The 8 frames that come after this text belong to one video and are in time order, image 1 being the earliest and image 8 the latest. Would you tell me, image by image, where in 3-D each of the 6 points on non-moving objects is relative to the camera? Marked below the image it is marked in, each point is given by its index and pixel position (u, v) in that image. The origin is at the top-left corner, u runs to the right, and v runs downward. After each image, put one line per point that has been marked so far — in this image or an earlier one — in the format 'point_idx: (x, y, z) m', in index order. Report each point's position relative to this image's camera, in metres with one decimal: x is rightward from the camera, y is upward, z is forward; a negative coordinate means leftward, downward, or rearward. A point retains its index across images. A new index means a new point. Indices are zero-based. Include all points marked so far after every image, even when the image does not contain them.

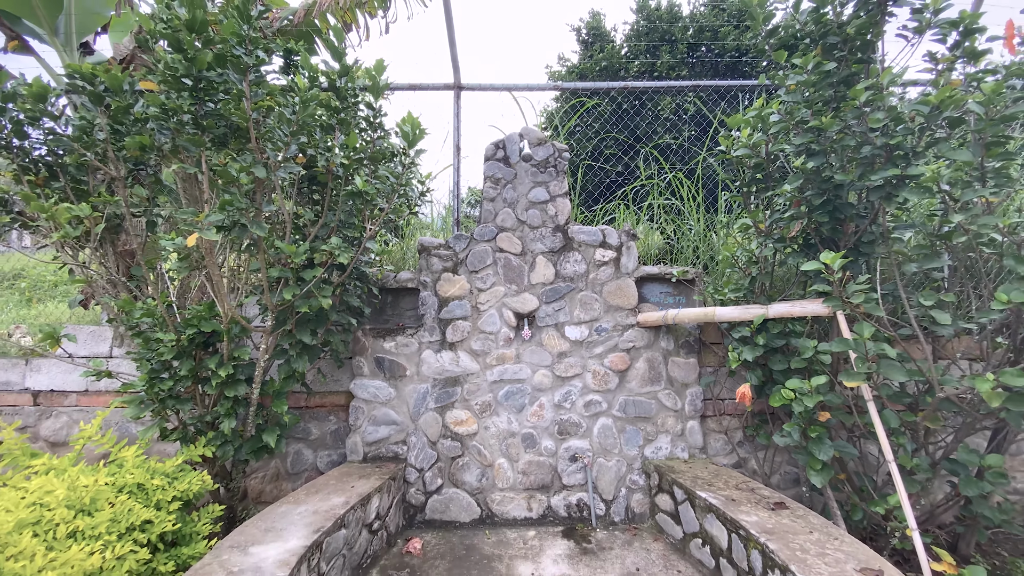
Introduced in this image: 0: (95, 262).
0: (-2.1, +0.1, +2.6) m
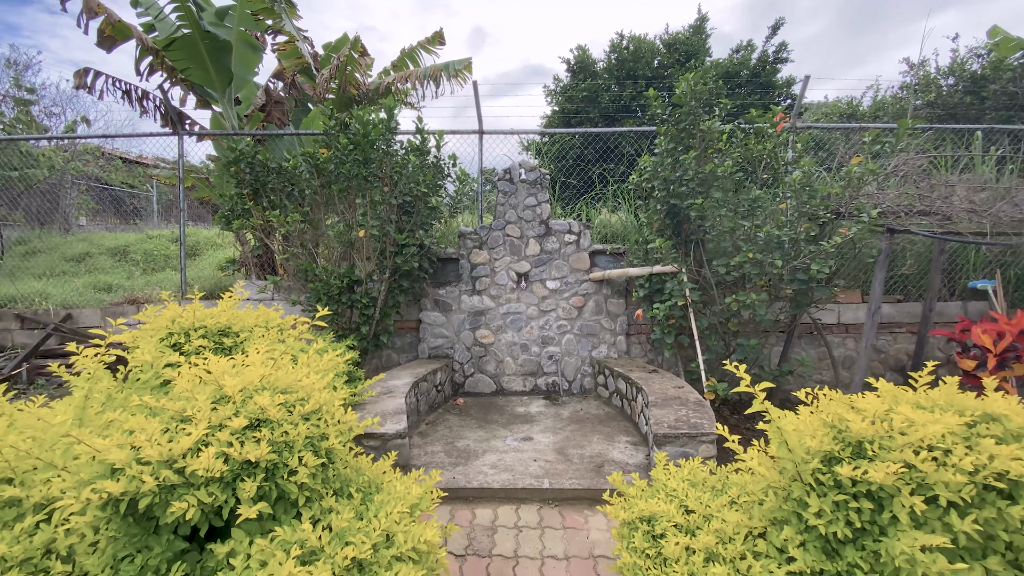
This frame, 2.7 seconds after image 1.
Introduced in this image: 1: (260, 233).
0: (-2.1, +0.4, +4.4) m
1: (-2.2, +0.5, +4.4) m
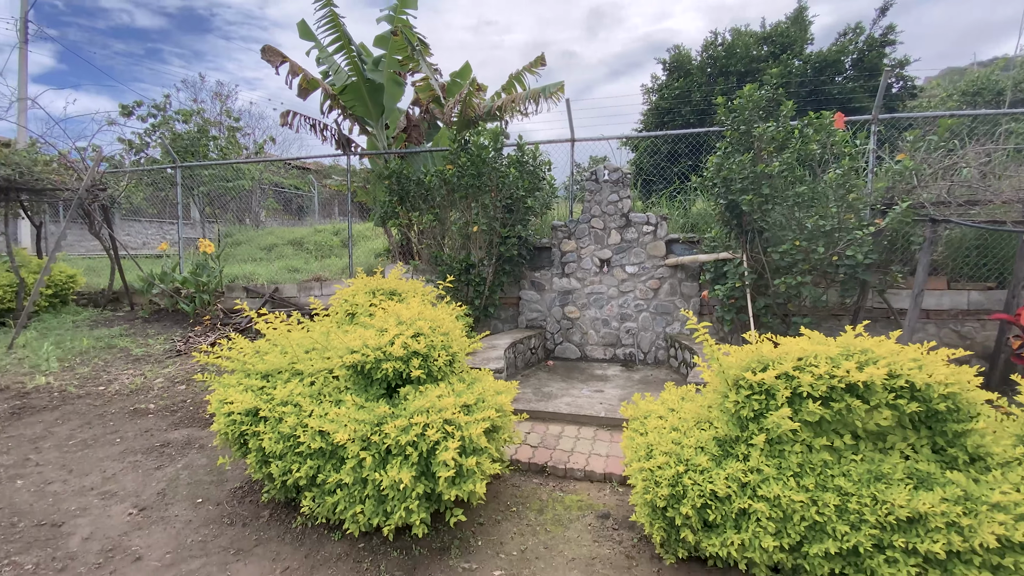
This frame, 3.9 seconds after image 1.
0: (-1.1, +0.6, +5.8) m
1: (-1.3, +0.7, +5.8) m
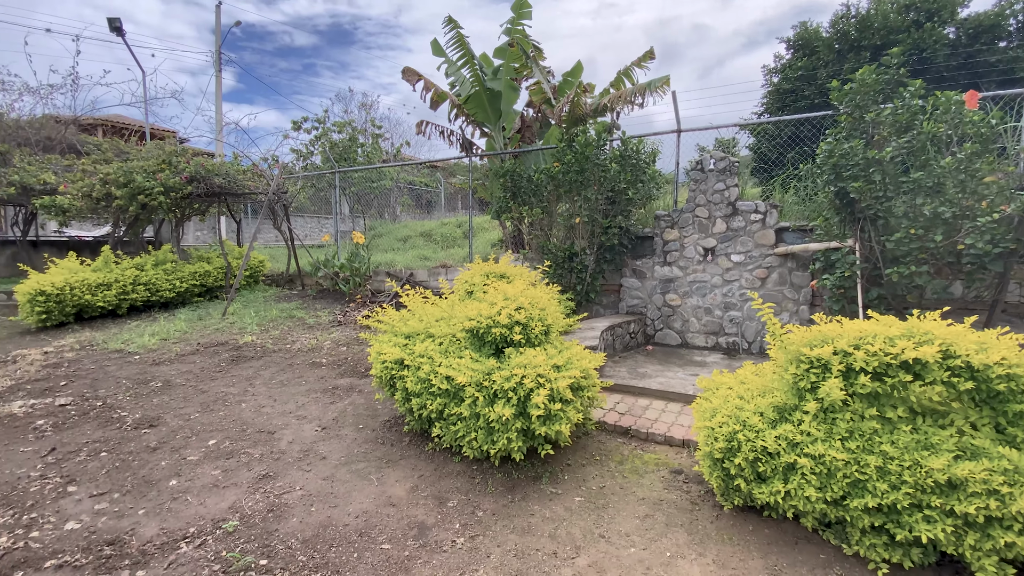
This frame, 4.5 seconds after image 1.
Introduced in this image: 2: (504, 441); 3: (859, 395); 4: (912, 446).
0: (+0.3, +0.8, +6.4) m
1: (+0.1, +0.9, +6.4) m
2: (0.0, -0.9, +2.7) m
3: (+1.6, -0.5, +2.1) m
4: (+1.7, -0.7, +2.0) m
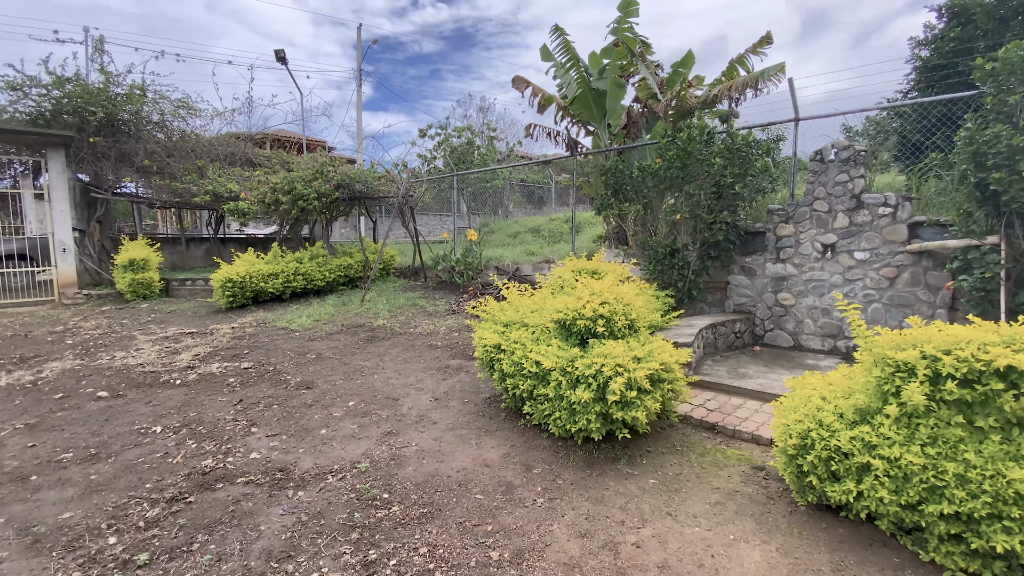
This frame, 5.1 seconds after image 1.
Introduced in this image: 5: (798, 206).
0: (+1.7, +0.9, +6.5) m
1: (+1.5, +1.0, +6.5) m
2: (+0.5, -0.8, +3.0) m
3: (+1.9, -0.5, +2.1) m
4: (+2.0, -0.7, +1.9) m
5: (+3.3, +0.9, +5.5) m
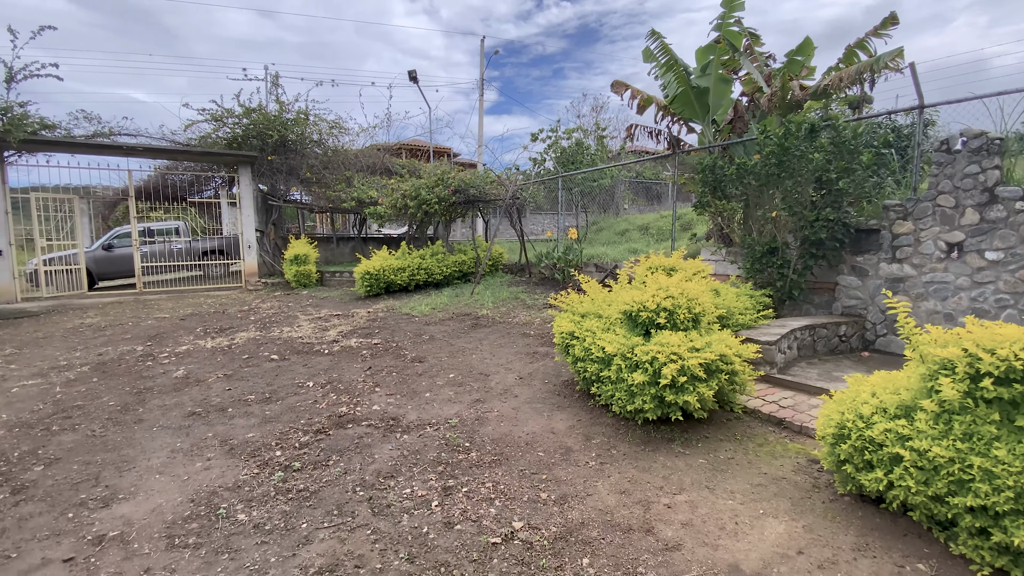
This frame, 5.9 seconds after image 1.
0: (+3.0, +0.9, +6.4) m
1: (+2.9, +1.0, +6.5) m
2: (+0.9, -0.8, +3.3) m
3: (+2.1, -0.5, +2.1) m
4: (+2.1, -0.7, +1.9) m
5: (+4.3, +0.9, +5.0) m
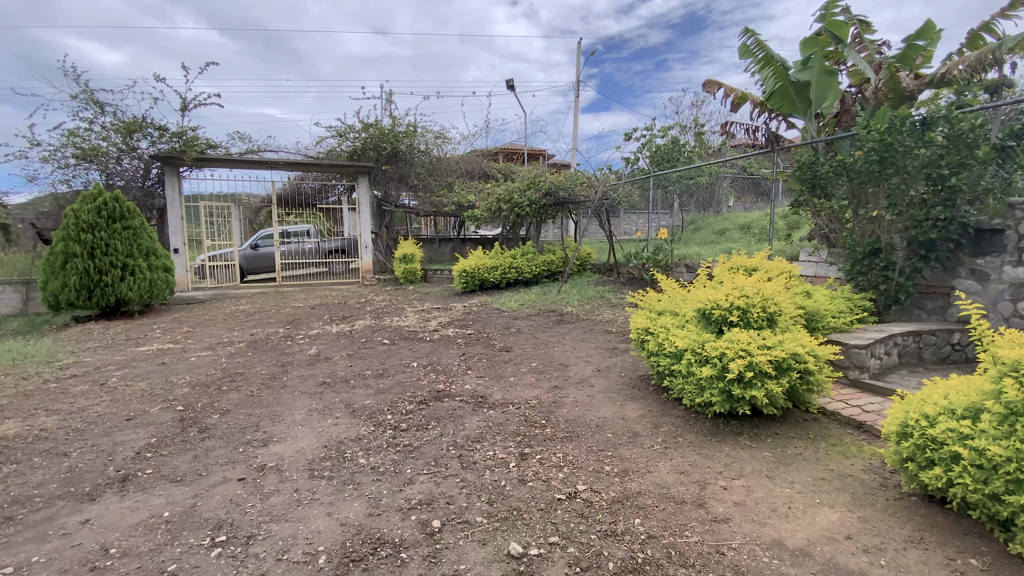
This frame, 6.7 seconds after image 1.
0: (+4.2, +0.8, +6.1) m
1: (+4.0, +1.0, +6.2) m
2: (+1.5, -0.8, +3.5) m
3: (+2.4, -0.5, +2.1) m
4: (+2.3, -0.7, +1.9) m
5: (+5.2, +0.9, +4.5) m
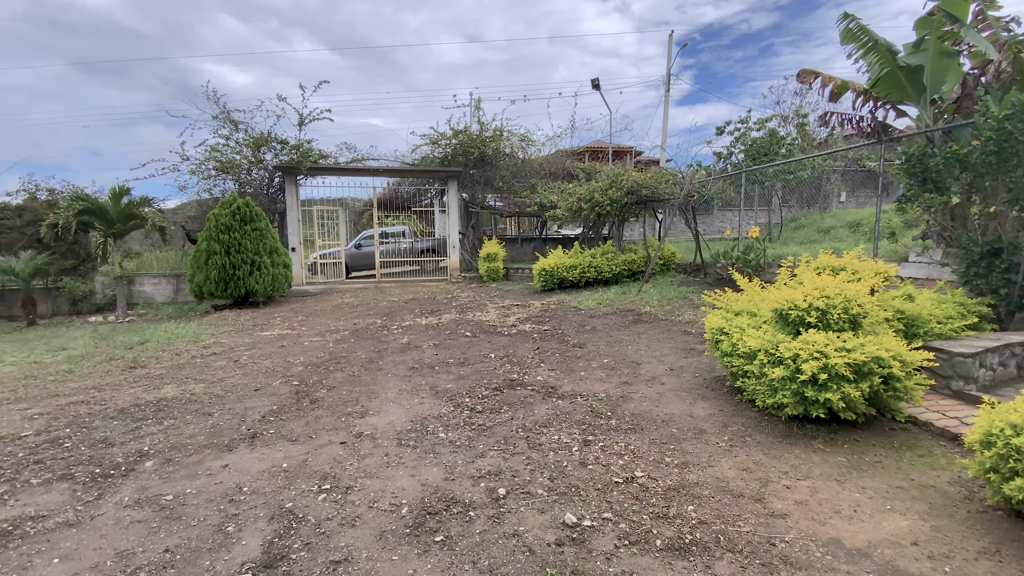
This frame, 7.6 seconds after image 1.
0: (+5.1, +0.8, +5.5) m
1: (+5.0, +0.9, +5.7) m
2: (+2.0, -0.8, +3.5) m
3: (+2.6, -0.5, +1.9) m
4: (+2.5, -0.7, +1.7) m
5: (+5.8, +0.8, +3.8) m
